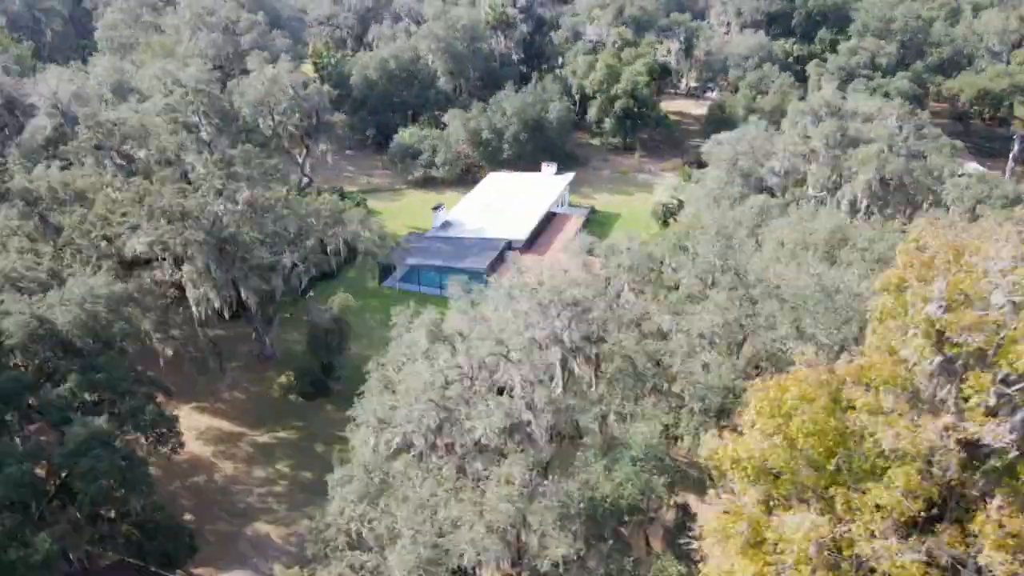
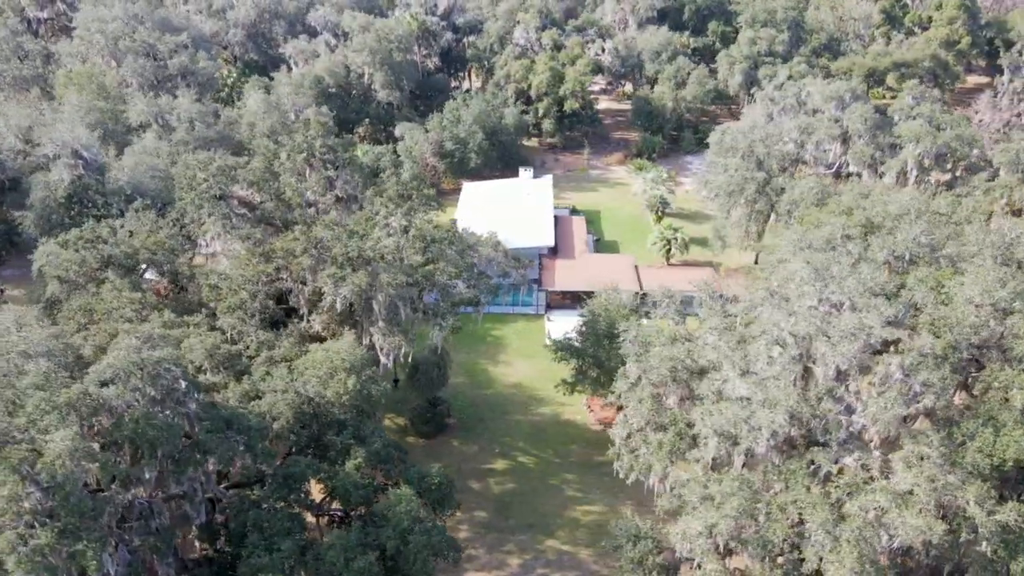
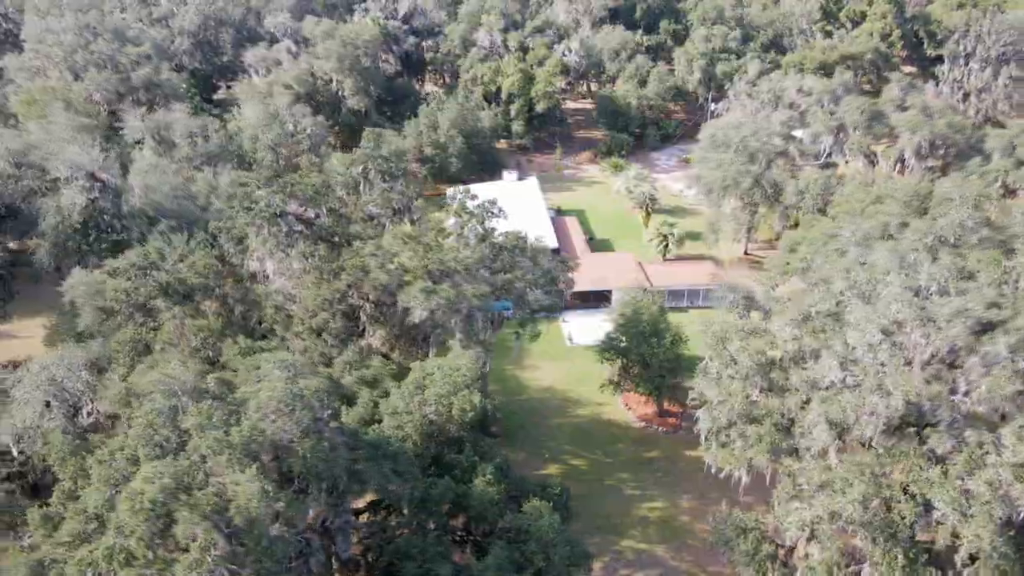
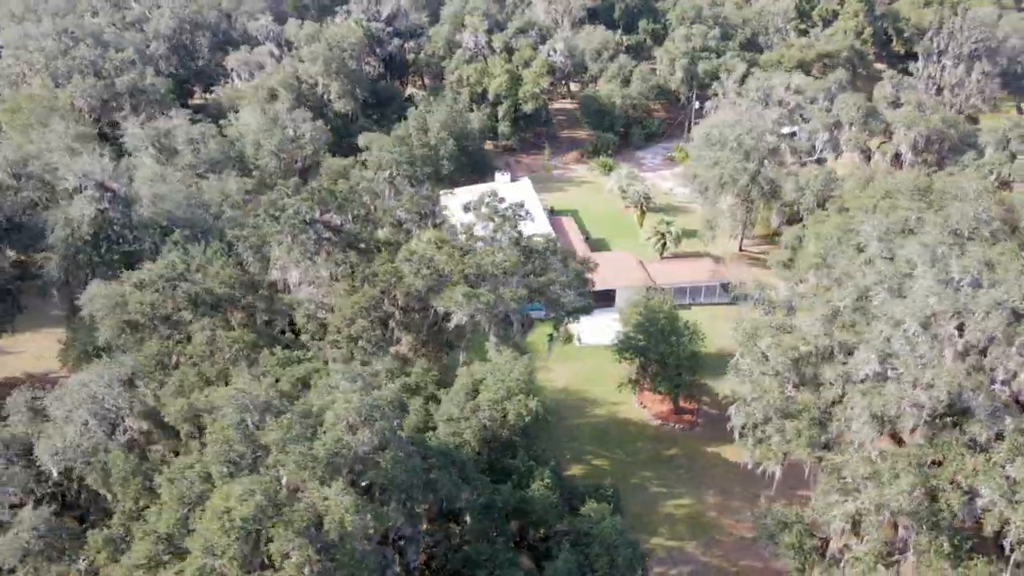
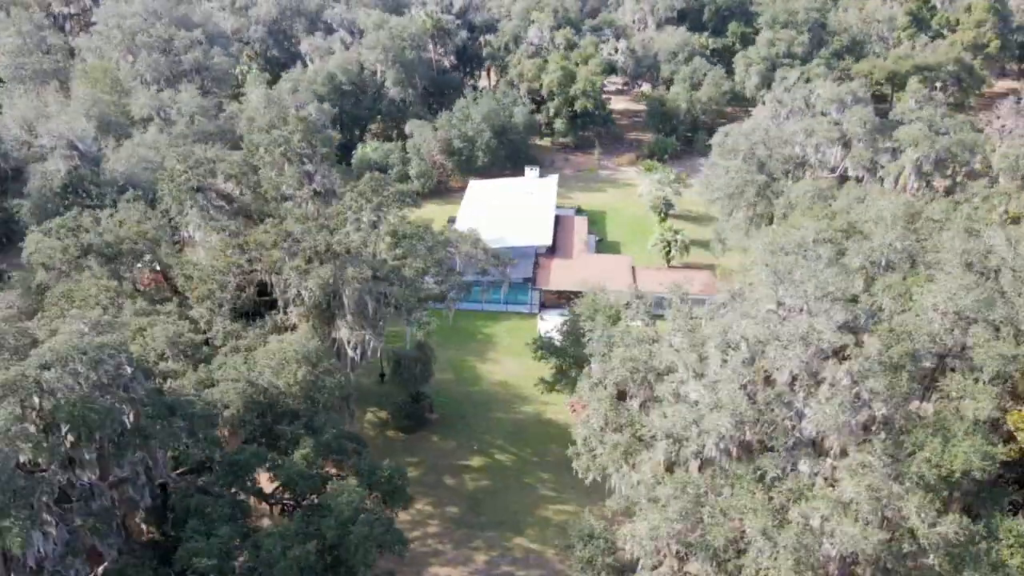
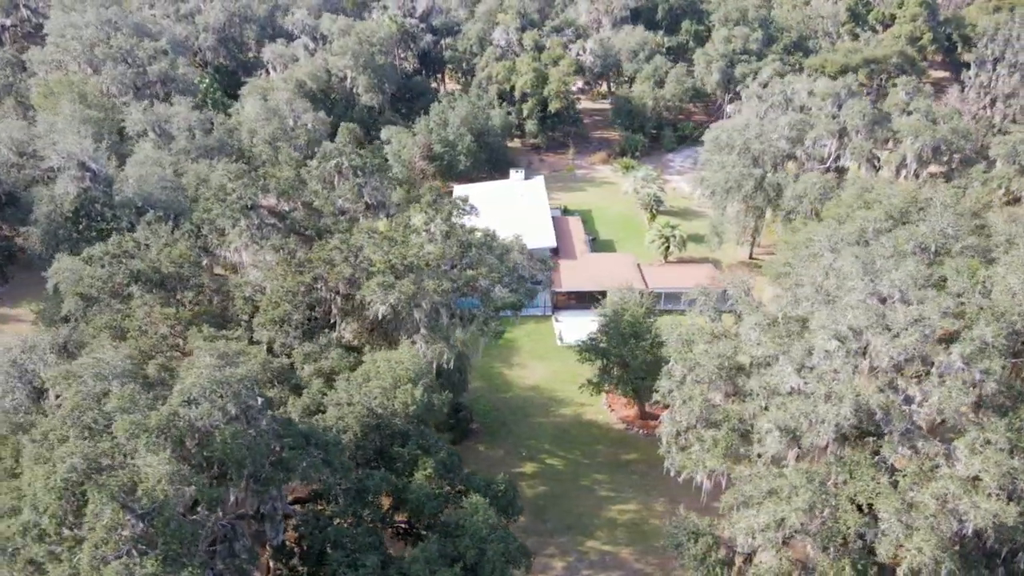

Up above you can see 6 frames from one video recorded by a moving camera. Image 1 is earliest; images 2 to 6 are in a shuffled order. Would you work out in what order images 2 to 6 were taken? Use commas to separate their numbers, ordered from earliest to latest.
5, 2, 6, 3, 4
